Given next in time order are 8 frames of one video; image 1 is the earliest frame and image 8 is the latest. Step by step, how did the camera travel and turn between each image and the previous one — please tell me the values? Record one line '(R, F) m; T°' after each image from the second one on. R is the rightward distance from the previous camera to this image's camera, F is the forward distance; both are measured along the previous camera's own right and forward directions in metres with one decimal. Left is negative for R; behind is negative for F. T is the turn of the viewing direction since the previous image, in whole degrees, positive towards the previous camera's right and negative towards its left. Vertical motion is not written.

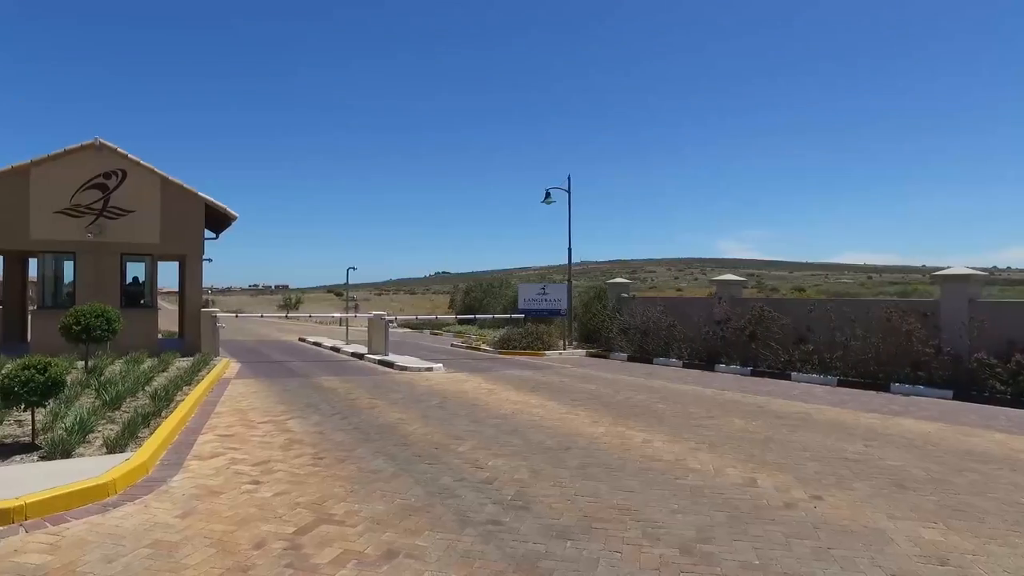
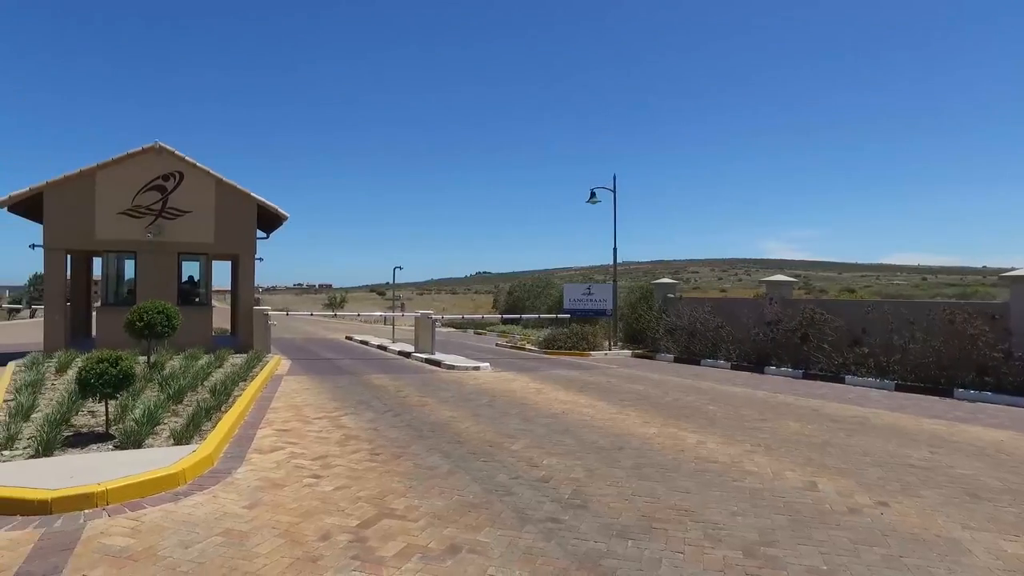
(-0.1, 0.0) m; -3°
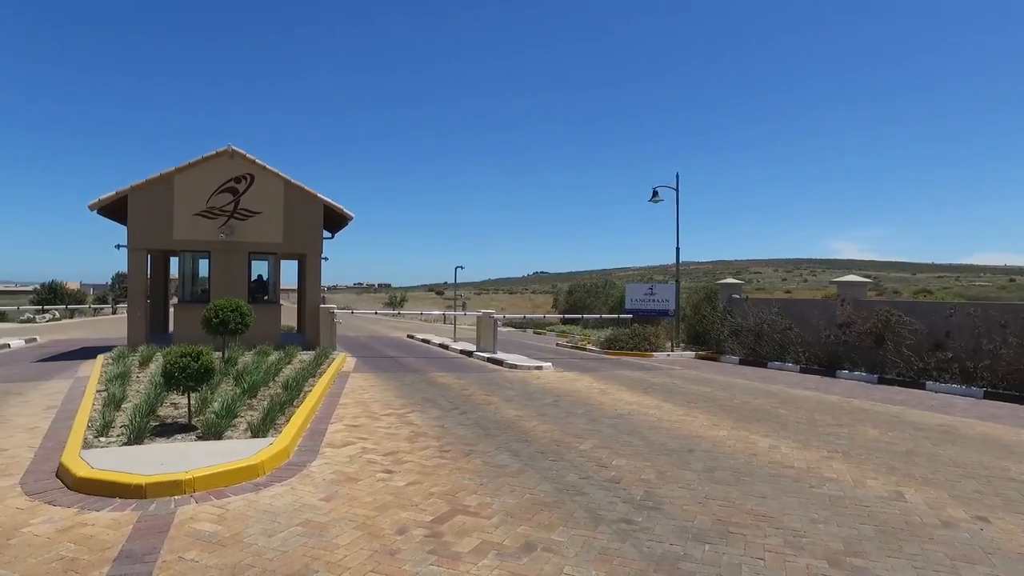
(-0.1, 0.0) m; -5°
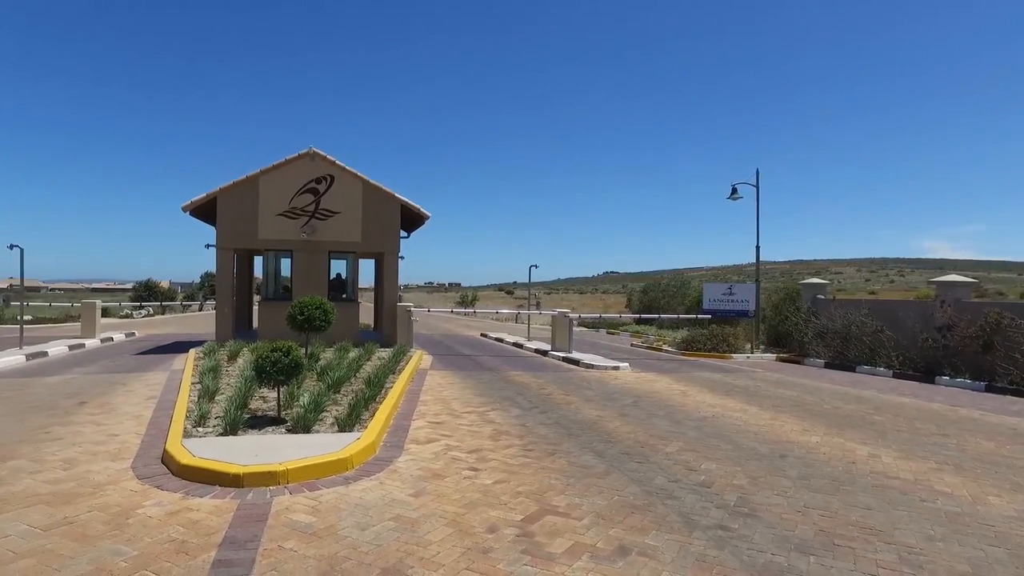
(-0.2, +0.1) m; -5°
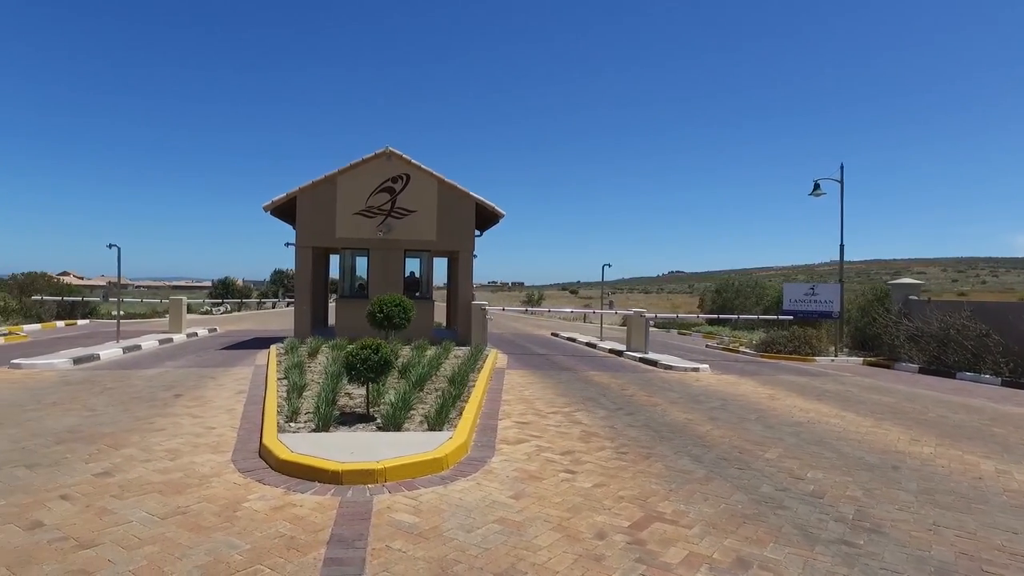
(-0.3, +0.1) m; -5°
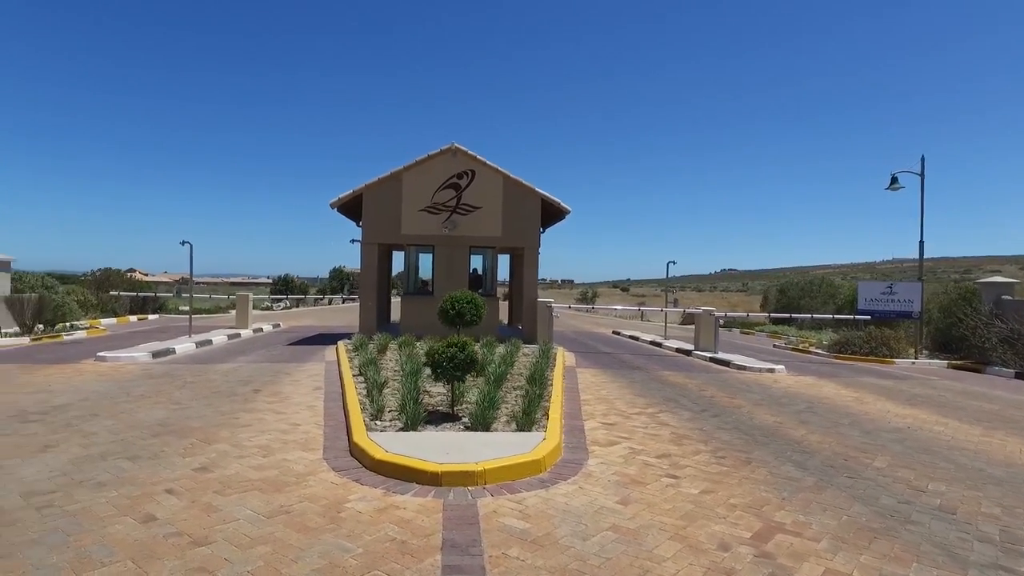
(-0.4, +0.2) m; -4°
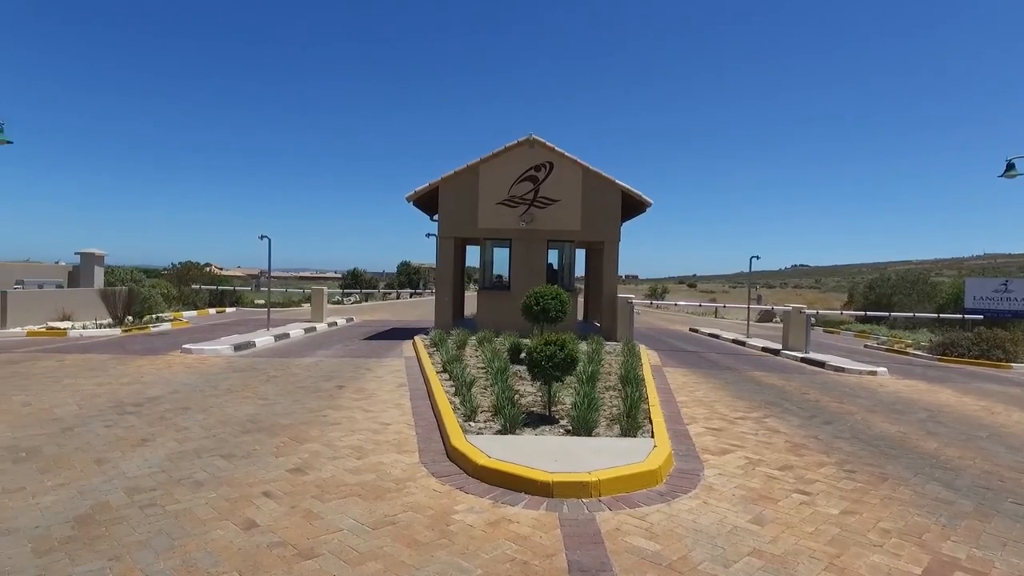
(-0.4, +0.4) m; -5°
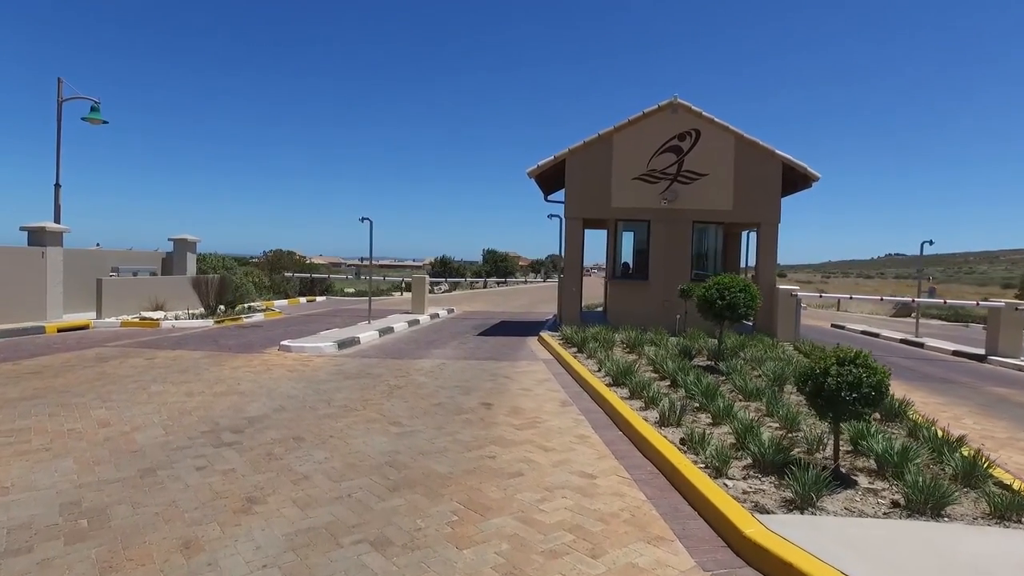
(-1.3, +2.3) m; -6°
